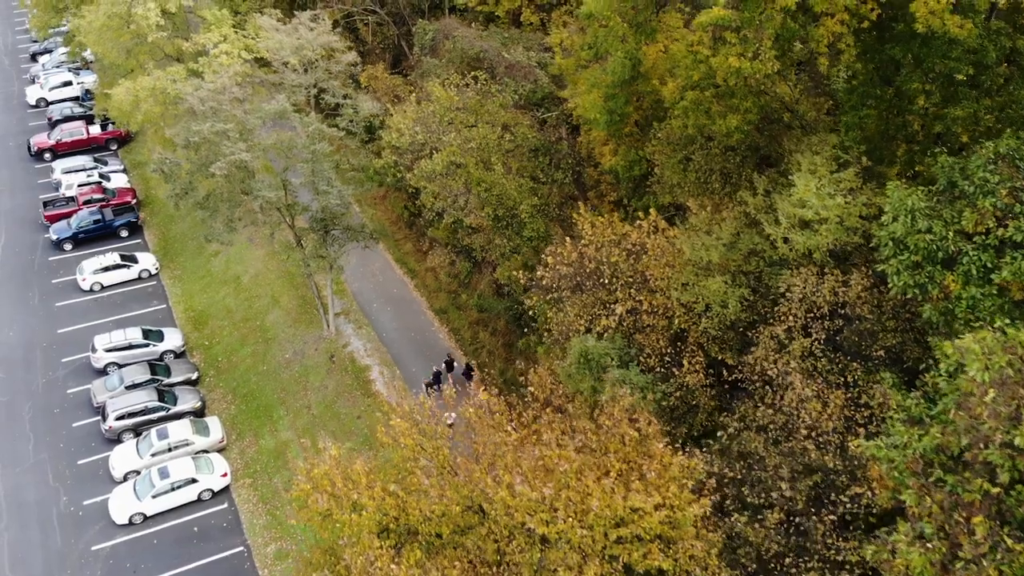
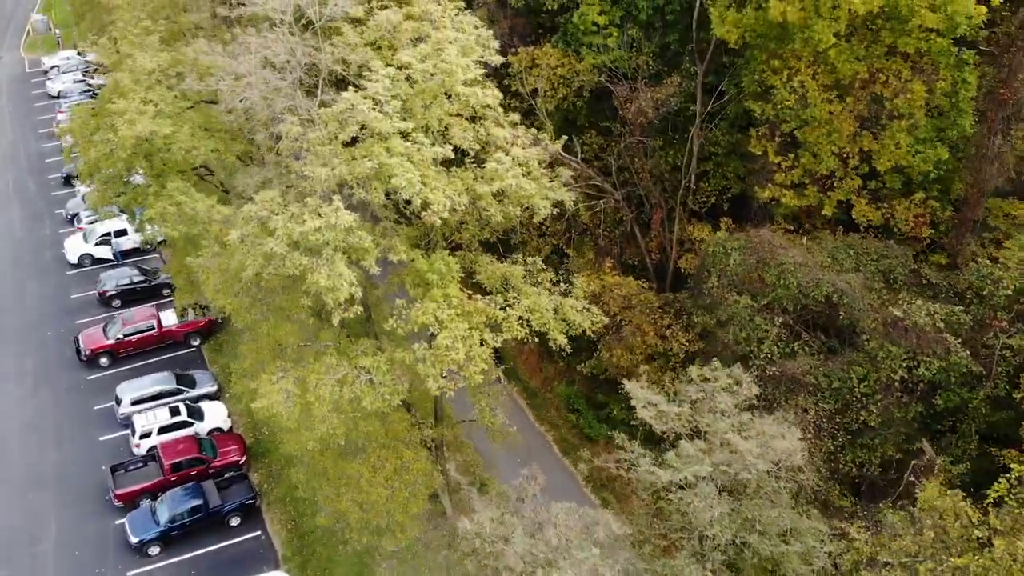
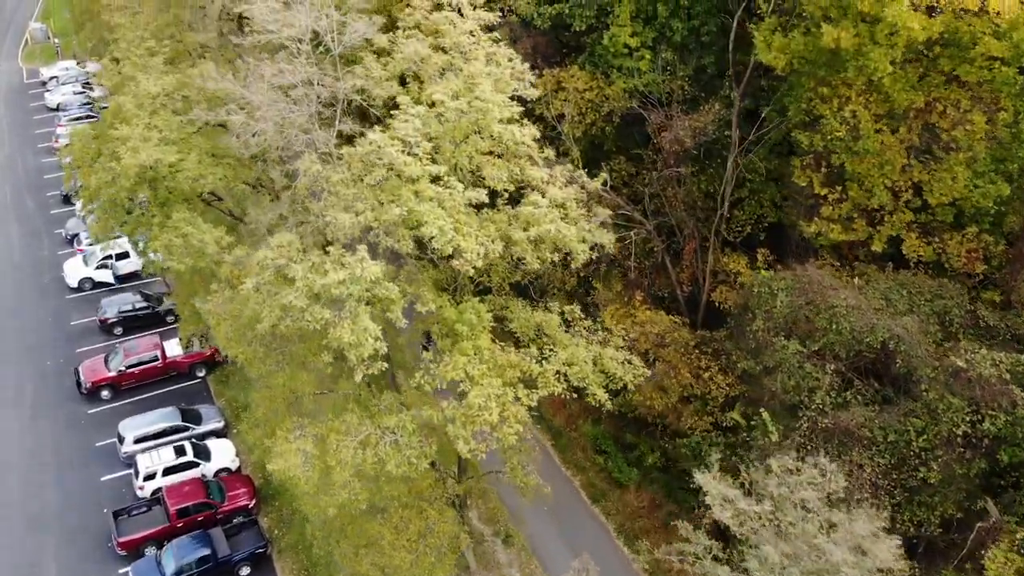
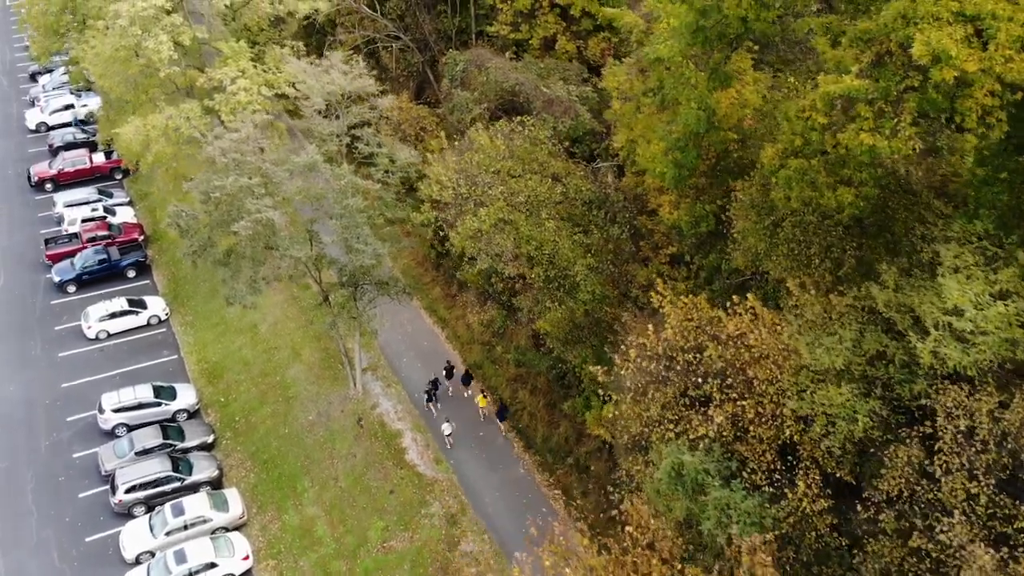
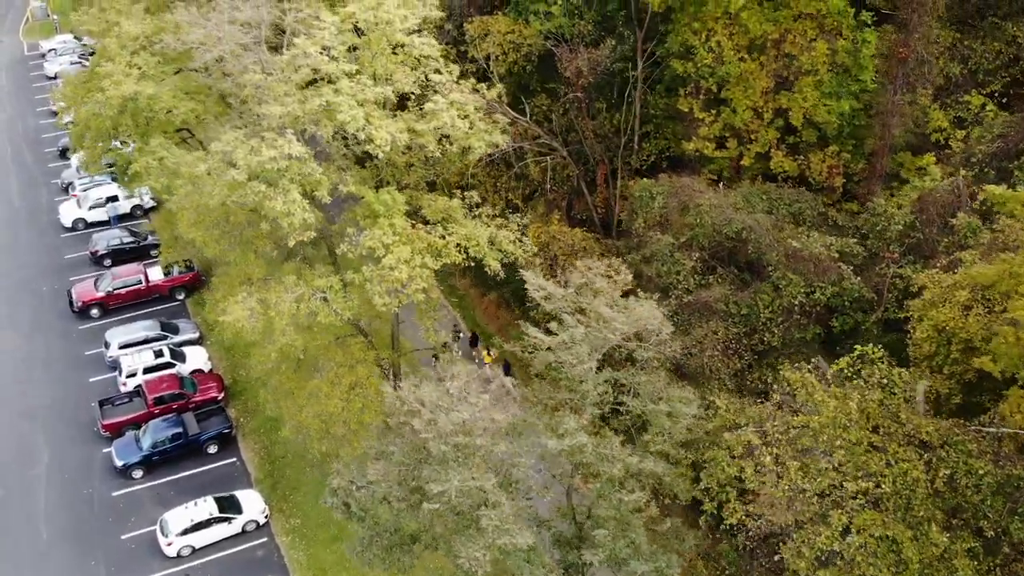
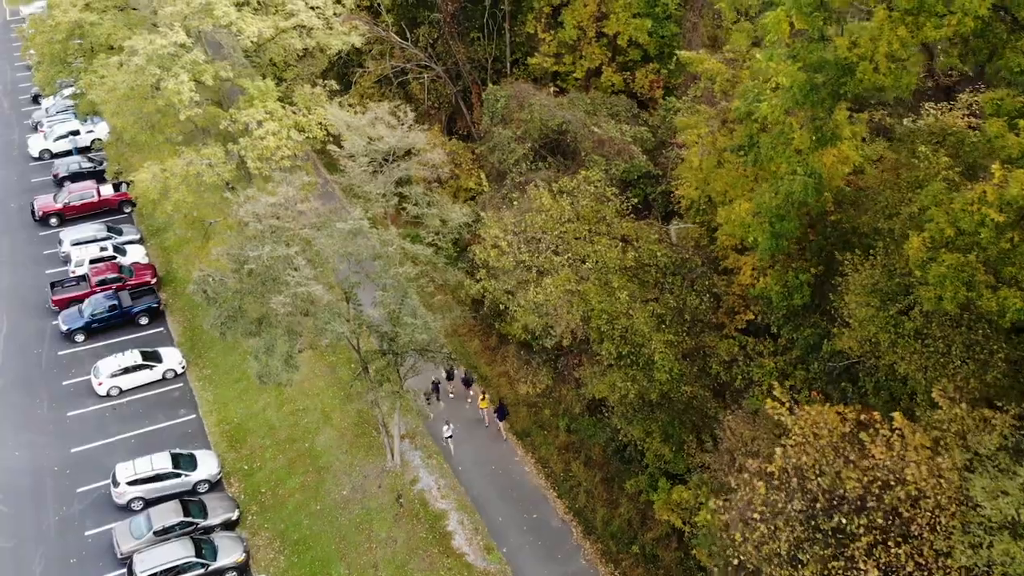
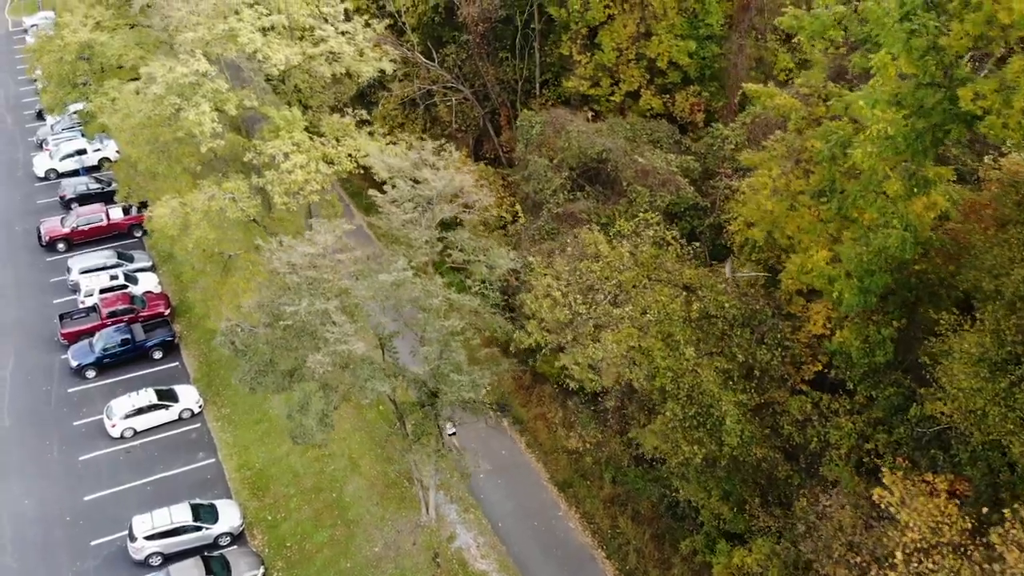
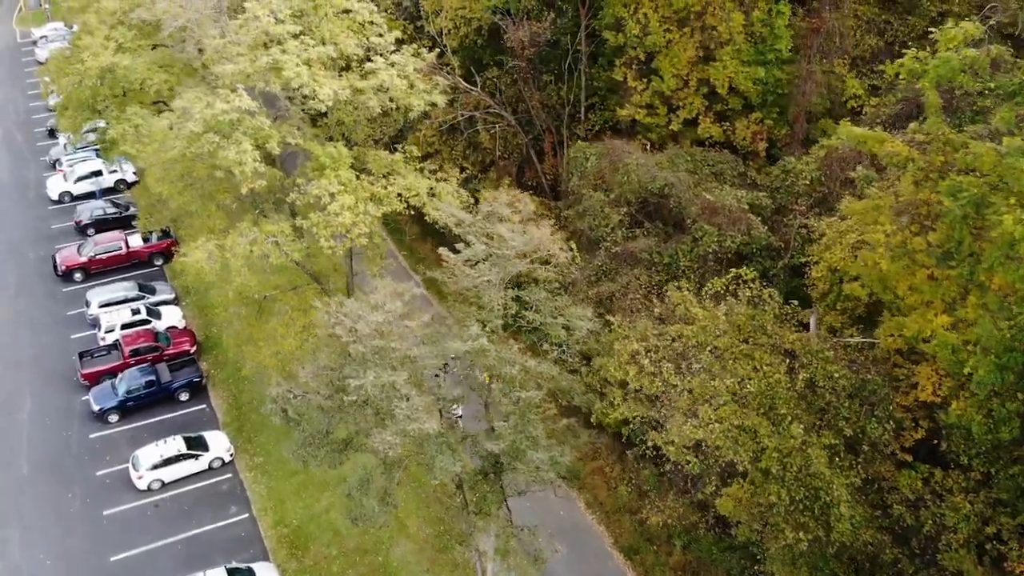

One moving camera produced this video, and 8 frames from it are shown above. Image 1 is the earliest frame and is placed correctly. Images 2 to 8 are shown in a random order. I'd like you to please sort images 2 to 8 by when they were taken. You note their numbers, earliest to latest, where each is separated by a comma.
4, 6, 7, 8, 5, 2, 3
